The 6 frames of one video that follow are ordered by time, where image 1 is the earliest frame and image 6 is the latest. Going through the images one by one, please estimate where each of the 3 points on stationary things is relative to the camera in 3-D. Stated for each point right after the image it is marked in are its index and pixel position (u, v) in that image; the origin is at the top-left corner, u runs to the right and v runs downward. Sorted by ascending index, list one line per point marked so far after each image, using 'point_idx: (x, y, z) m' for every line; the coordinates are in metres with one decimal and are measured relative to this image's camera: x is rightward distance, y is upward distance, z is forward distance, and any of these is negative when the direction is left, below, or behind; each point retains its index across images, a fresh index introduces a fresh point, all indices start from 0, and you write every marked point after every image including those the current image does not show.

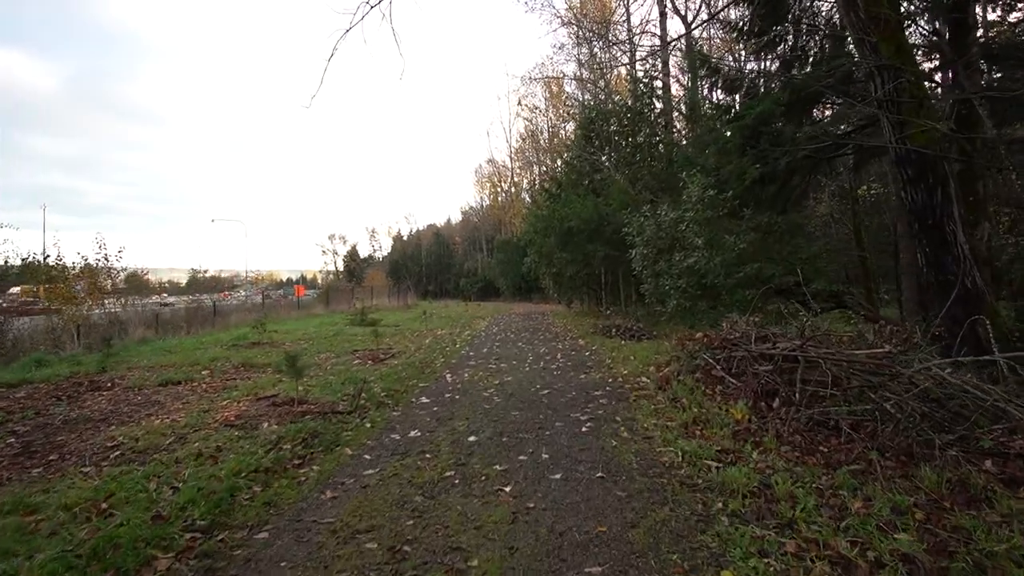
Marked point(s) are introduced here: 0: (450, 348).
0: (-1.4, -1.4, +13.5) m
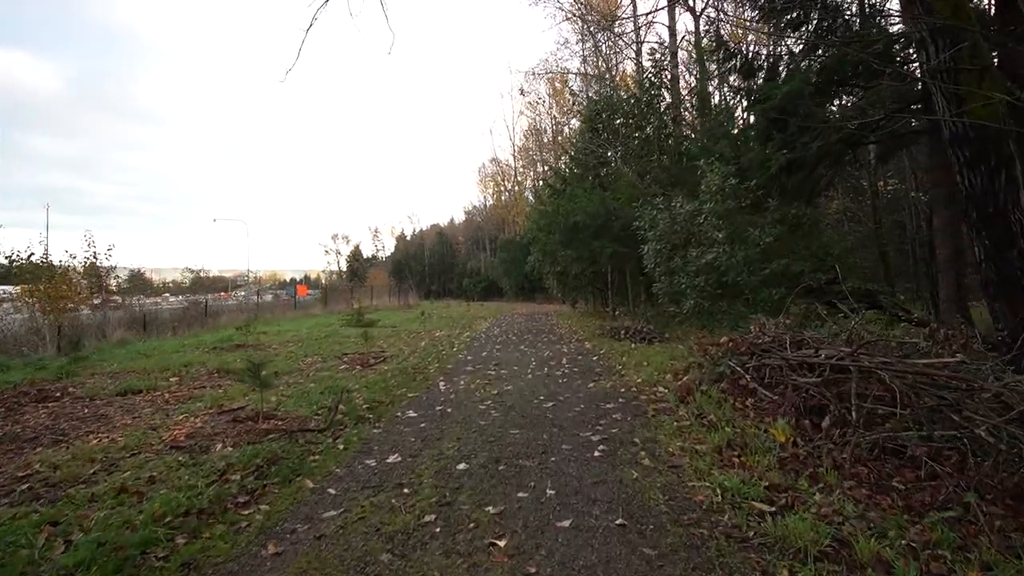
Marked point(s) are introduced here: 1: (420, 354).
0: (-1.4, -1.4, +12.6) m
1: (-1.9, -1.4, +12.0) m
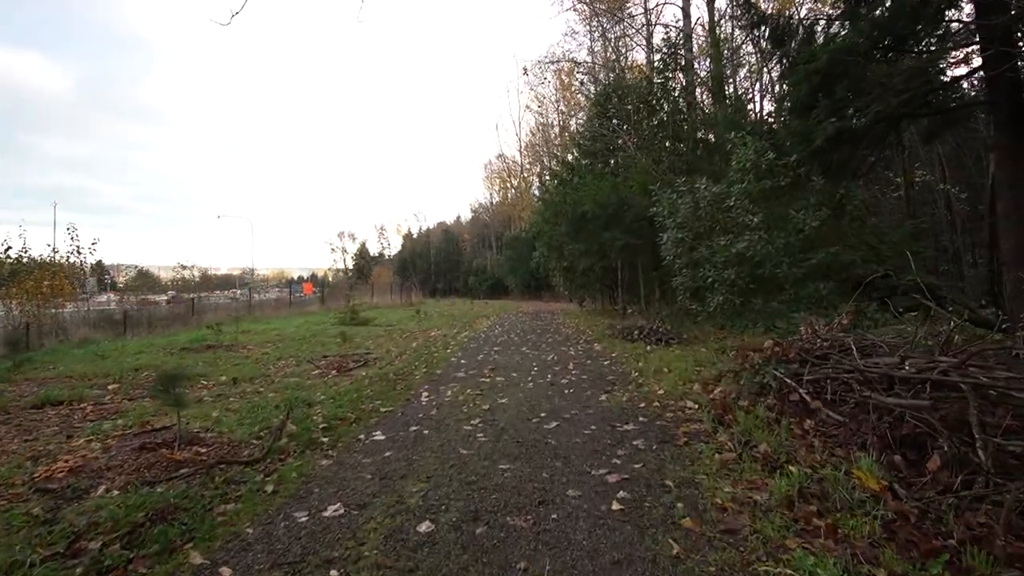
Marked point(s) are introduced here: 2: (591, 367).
0: (-1.4, -1.3, +11.2) m
1: (-1.9, -1.3, +10.7) m
2: (+1.2, -1.3, +8.9) m
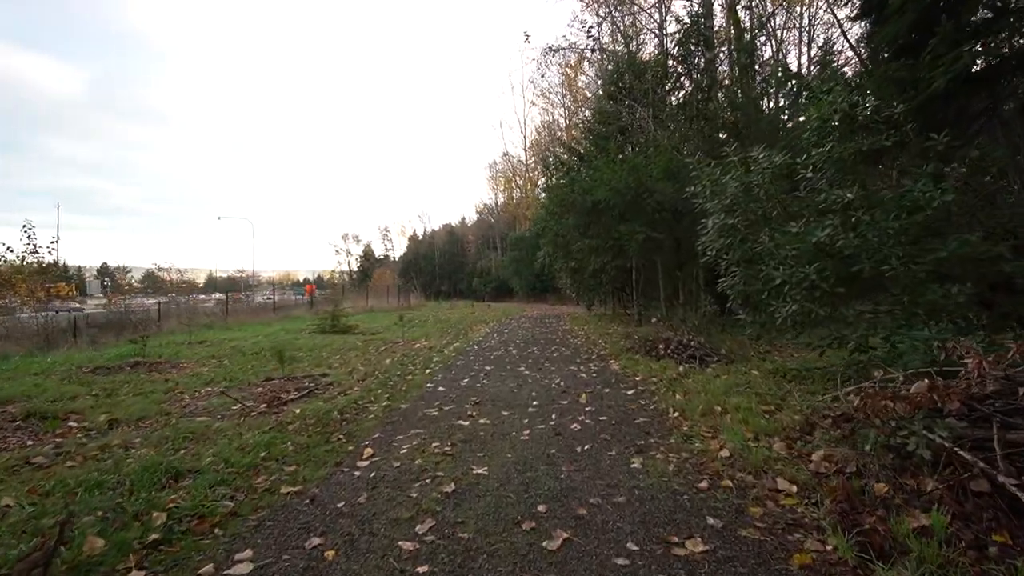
0: (-1.5, -1.4, +8.9) m
1: (-2.0, -1.4, +8.4) m
2: (+1.1, -1.3, +6.5) m
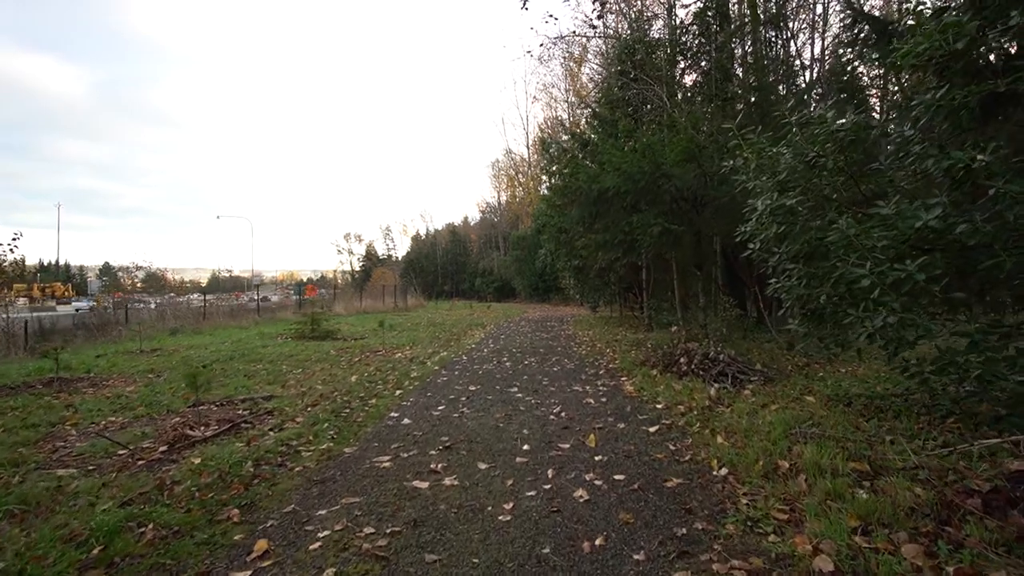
0: (-1.6, -1.4, +7.1) m
1: (-2.1, -1.4, +6.6) m
2: (+1.0, -1.3, +4.8) m
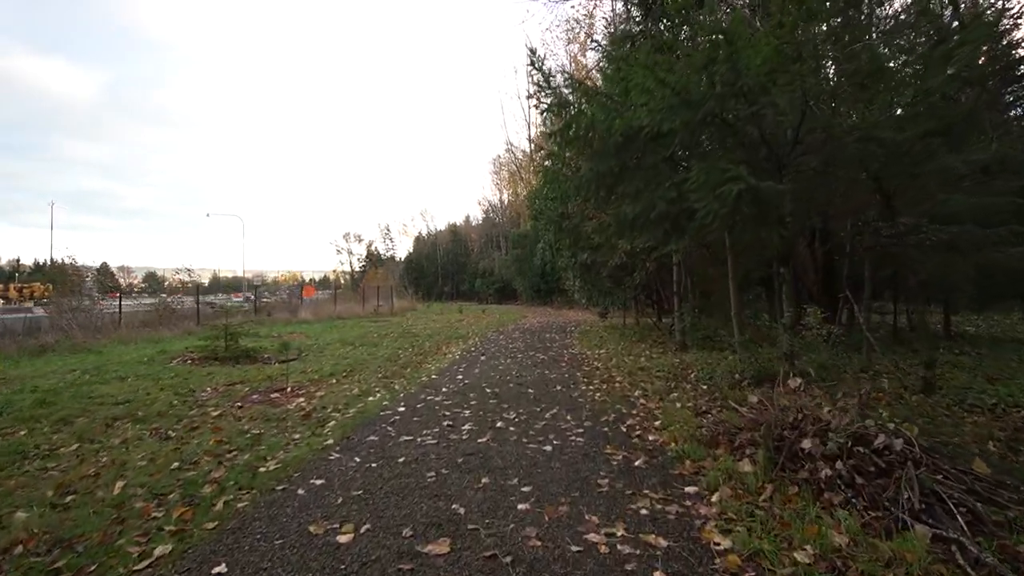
0: (-2.0, -1.4, +2.7) m
1: (-2.6, -1.5, +2.2) m
2: (+0.5, -1.4, +0.4) m
